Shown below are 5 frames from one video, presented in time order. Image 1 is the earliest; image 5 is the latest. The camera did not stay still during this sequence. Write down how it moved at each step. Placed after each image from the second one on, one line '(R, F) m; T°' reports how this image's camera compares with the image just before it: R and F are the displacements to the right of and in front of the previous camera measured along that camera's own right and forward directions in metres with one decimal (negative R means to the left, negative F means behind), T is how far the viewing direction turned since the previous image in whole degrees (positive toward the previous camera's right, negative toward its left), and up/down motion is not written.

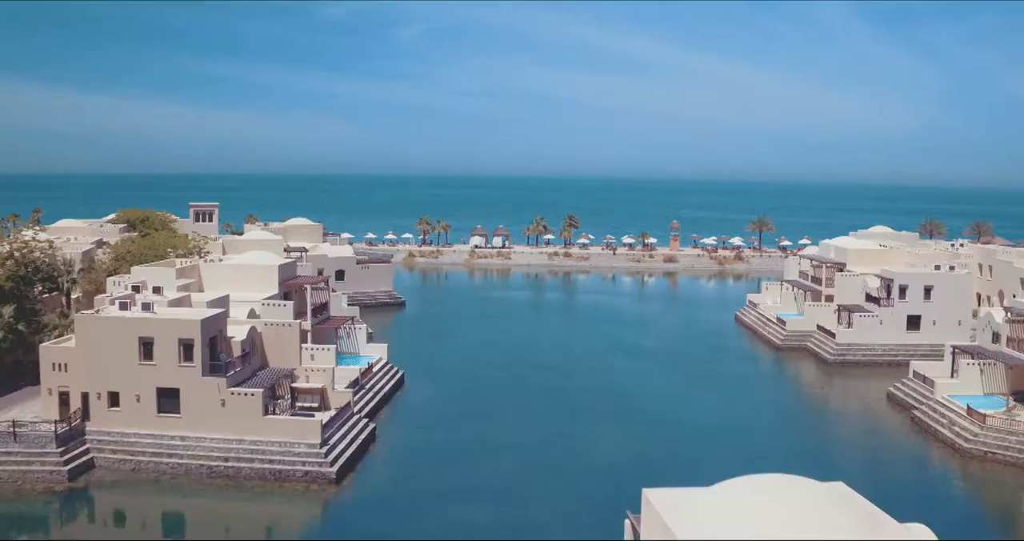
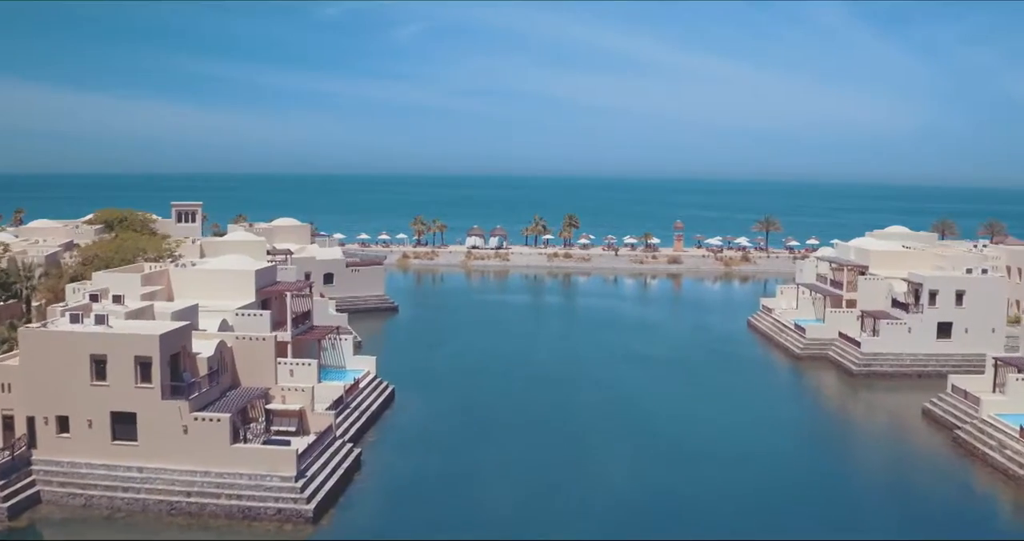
(-0.1, +2.8) m; 0°
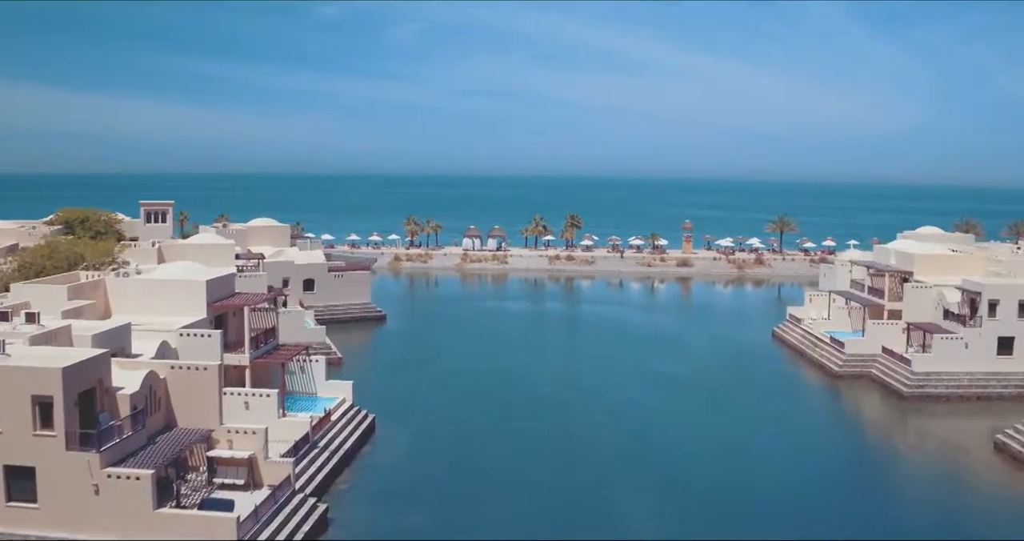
(-0.1, +4.5) m; 0°
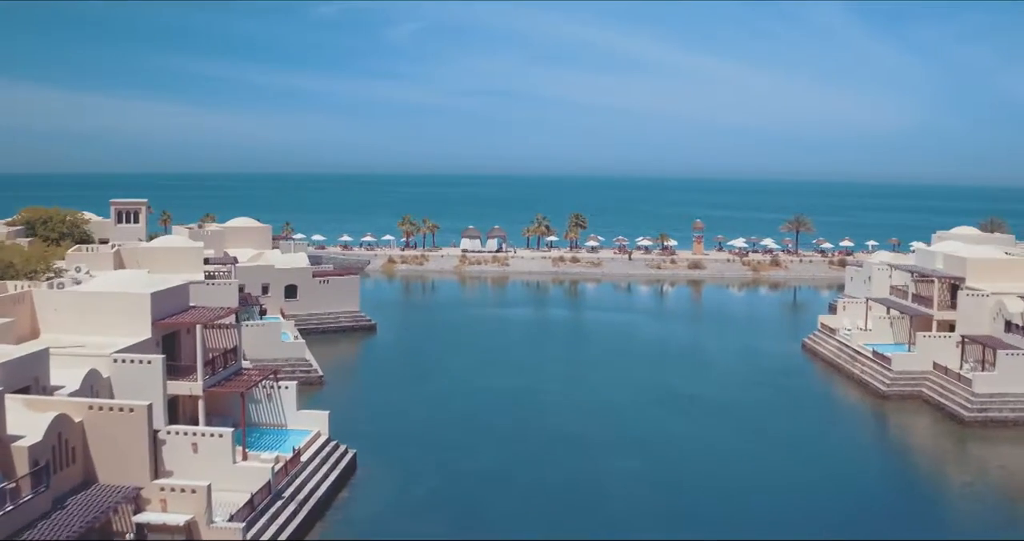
(-0.2, +3.9) m; 0°
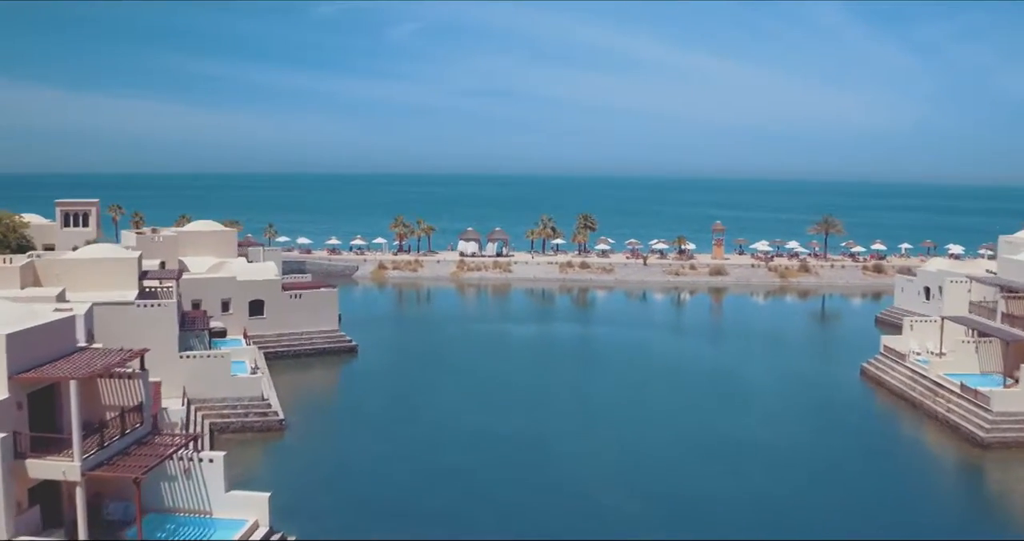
(-0.2, +5.8) m; 0°
